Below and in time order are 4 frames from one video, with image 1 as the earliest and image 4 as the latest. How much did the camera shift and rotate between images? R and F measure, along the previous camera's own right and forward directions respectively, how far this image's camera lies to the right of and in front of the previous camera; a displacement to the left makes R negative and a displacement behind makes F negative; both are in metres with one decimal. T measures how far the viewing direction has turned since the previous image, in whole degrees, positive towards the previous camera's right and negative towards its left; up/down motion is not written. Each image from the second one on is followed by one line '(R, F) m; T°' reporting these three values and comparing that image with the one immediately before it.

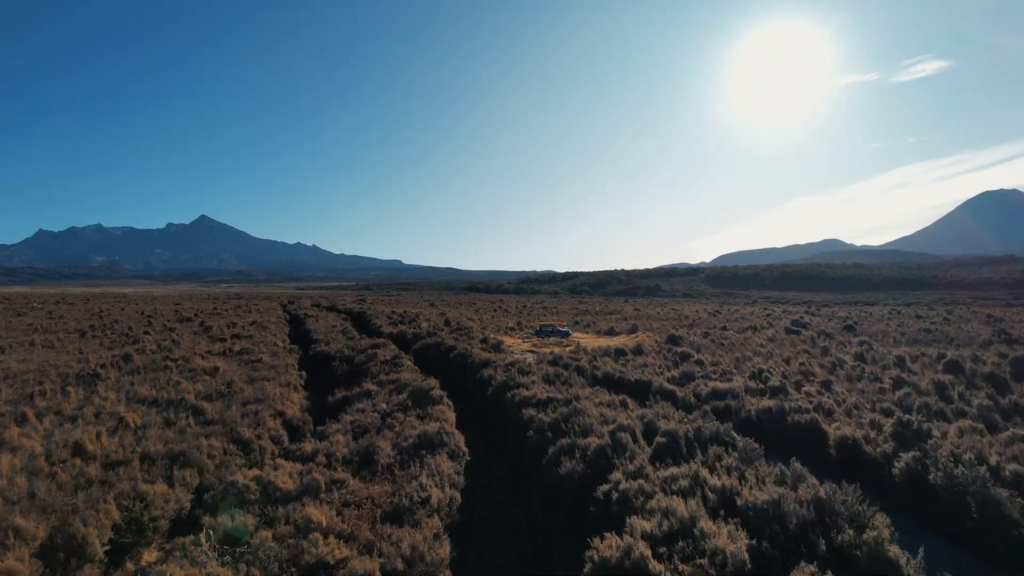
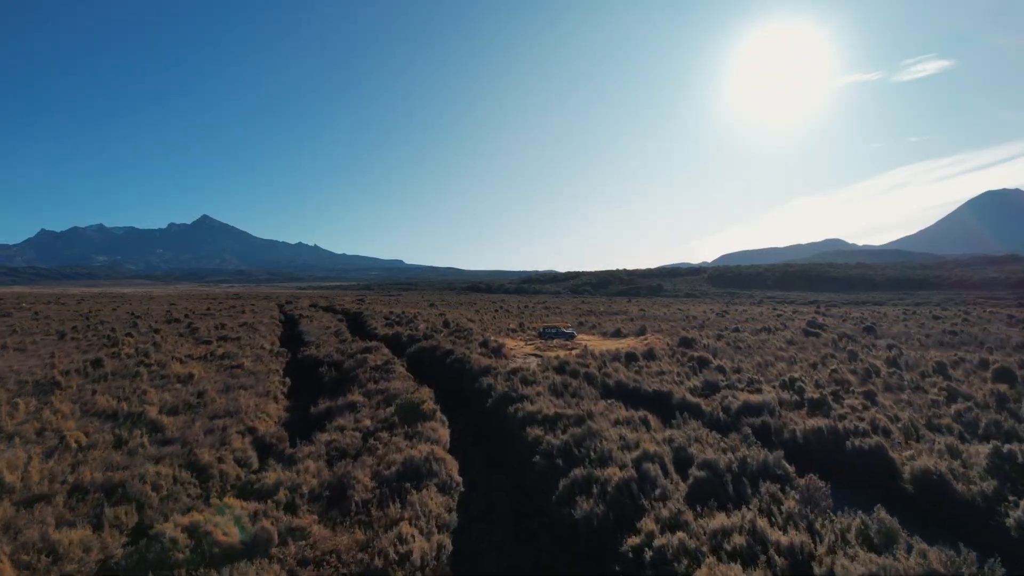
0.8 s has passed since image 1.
(0.0, +1.8) m; 0°
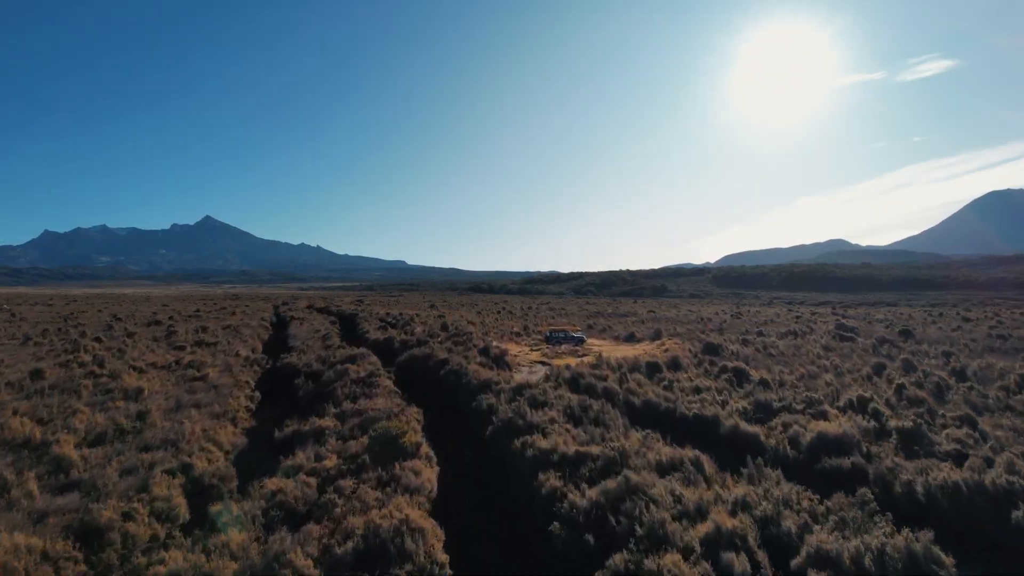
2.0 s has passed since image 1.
(-0.1, +2.9) m; 0°
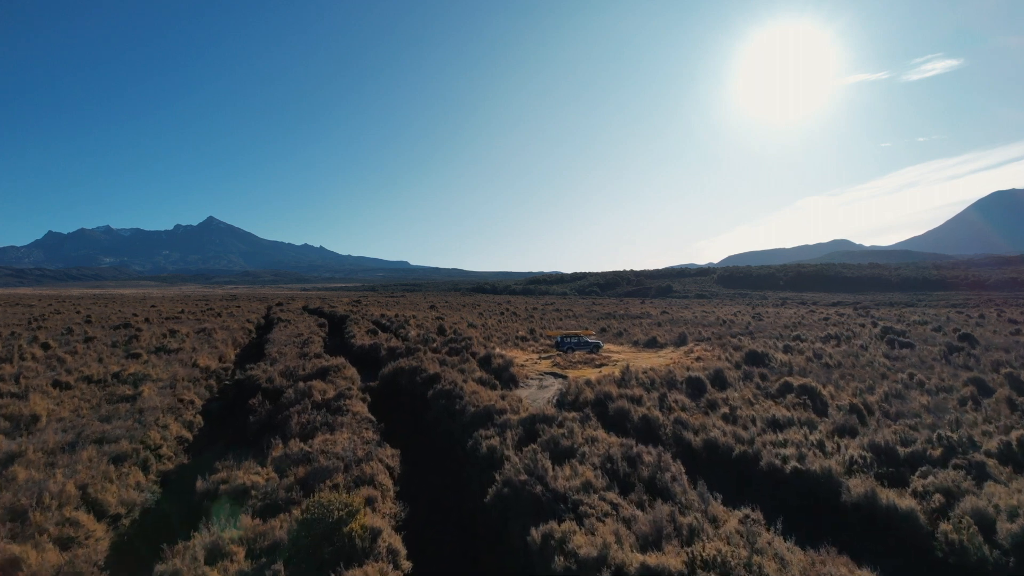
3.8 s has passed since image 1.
(-0.2, +3.9) m; 0°
